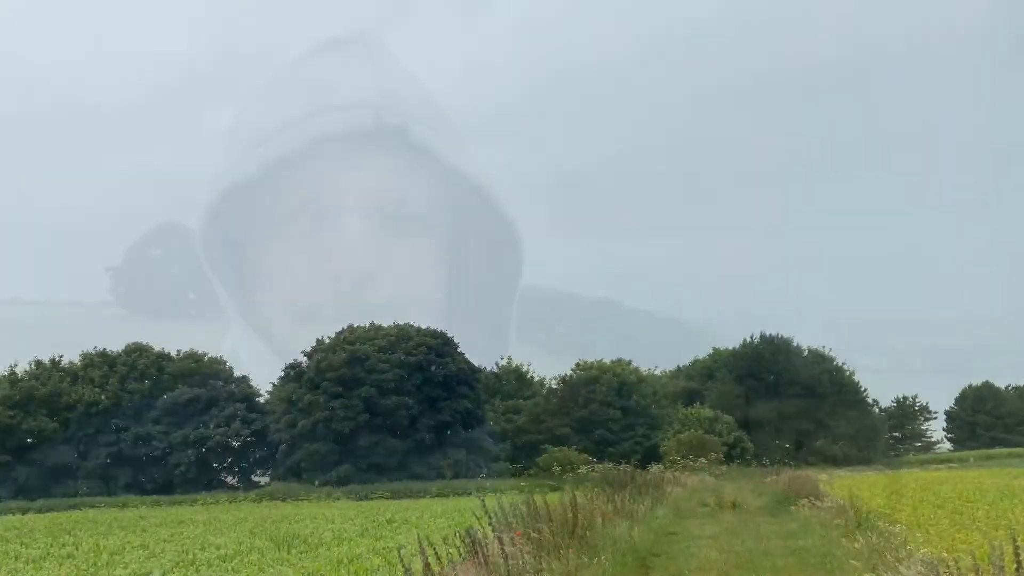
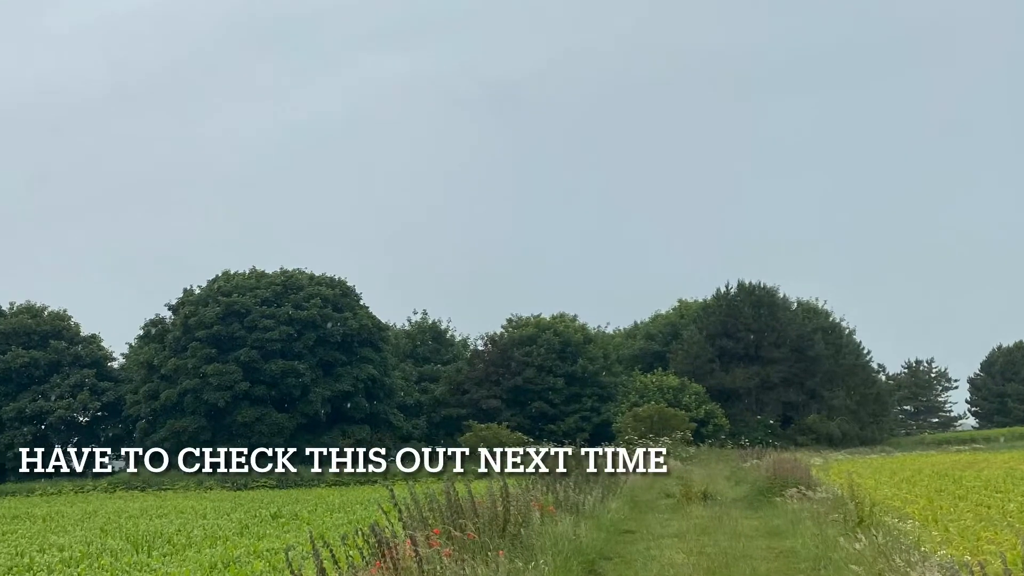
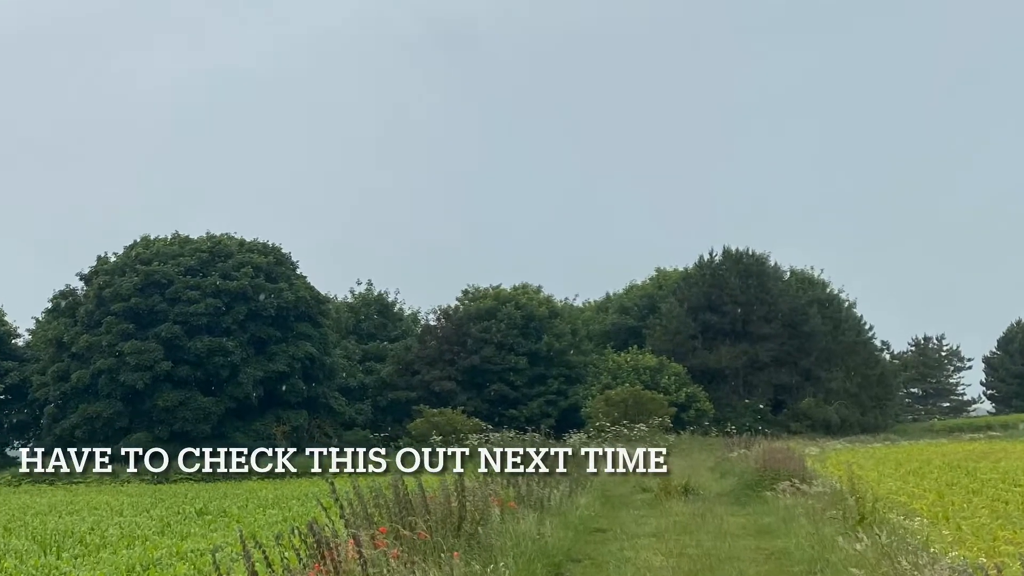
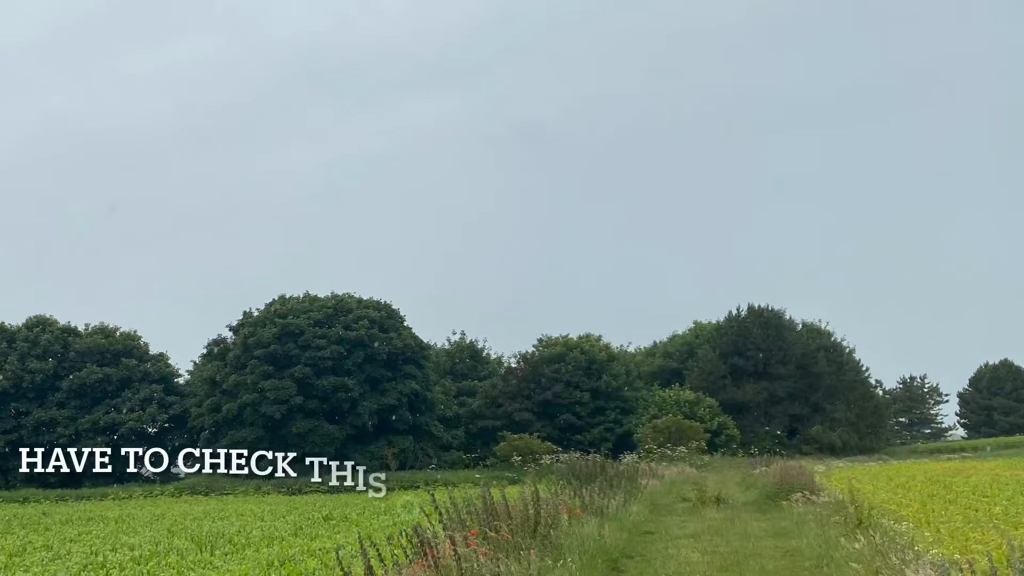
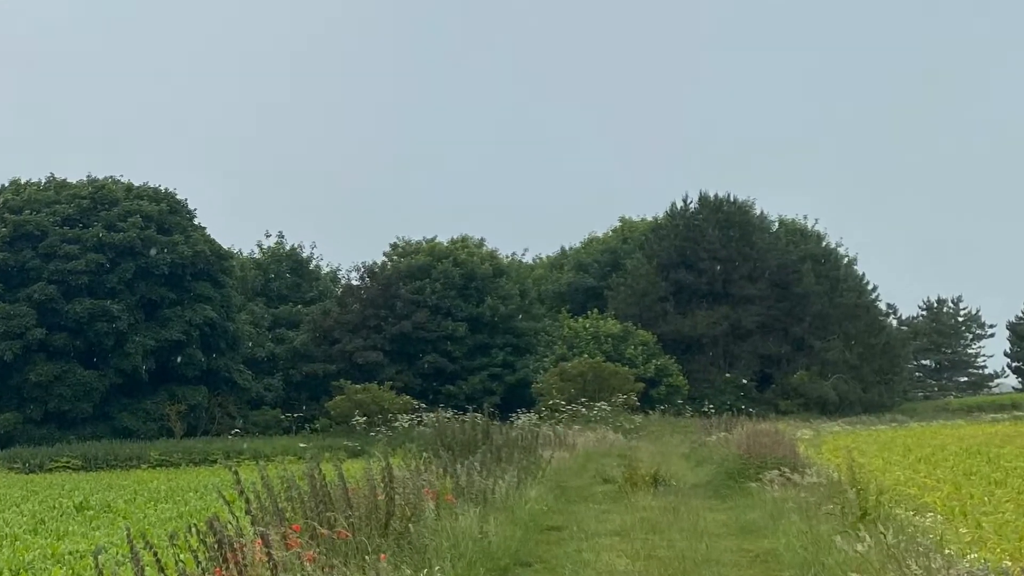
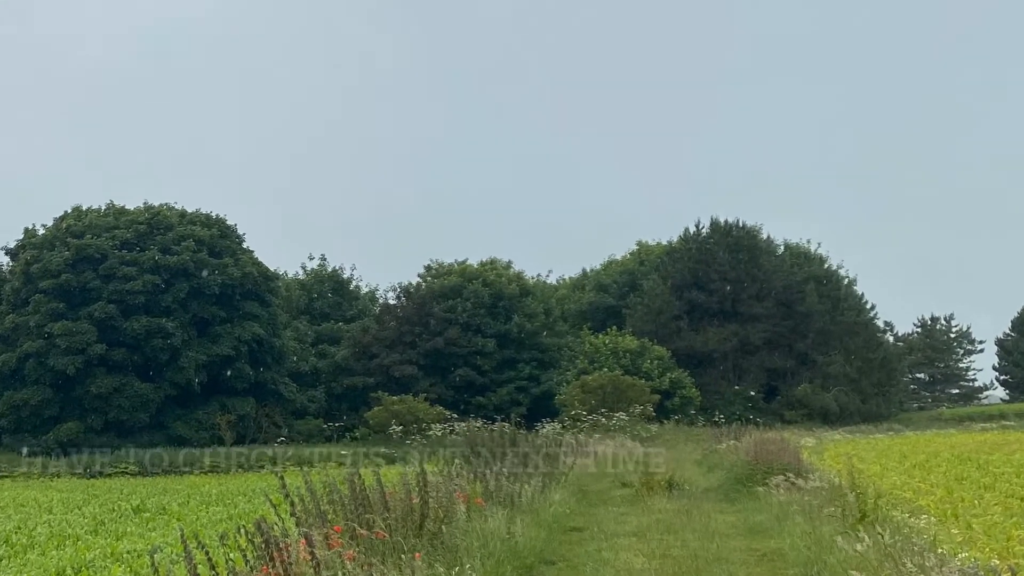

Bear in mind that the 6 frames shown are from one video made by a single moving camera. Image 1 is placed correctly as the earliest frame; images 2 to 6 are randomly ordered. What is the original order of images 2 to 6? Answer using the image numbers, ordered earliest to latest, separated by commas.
4, 2, 3, 6, 5
